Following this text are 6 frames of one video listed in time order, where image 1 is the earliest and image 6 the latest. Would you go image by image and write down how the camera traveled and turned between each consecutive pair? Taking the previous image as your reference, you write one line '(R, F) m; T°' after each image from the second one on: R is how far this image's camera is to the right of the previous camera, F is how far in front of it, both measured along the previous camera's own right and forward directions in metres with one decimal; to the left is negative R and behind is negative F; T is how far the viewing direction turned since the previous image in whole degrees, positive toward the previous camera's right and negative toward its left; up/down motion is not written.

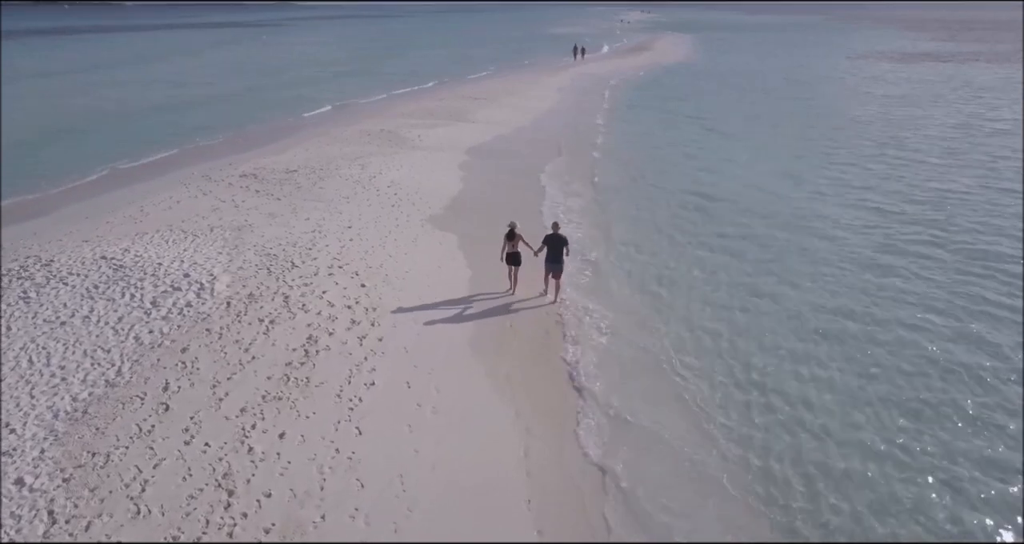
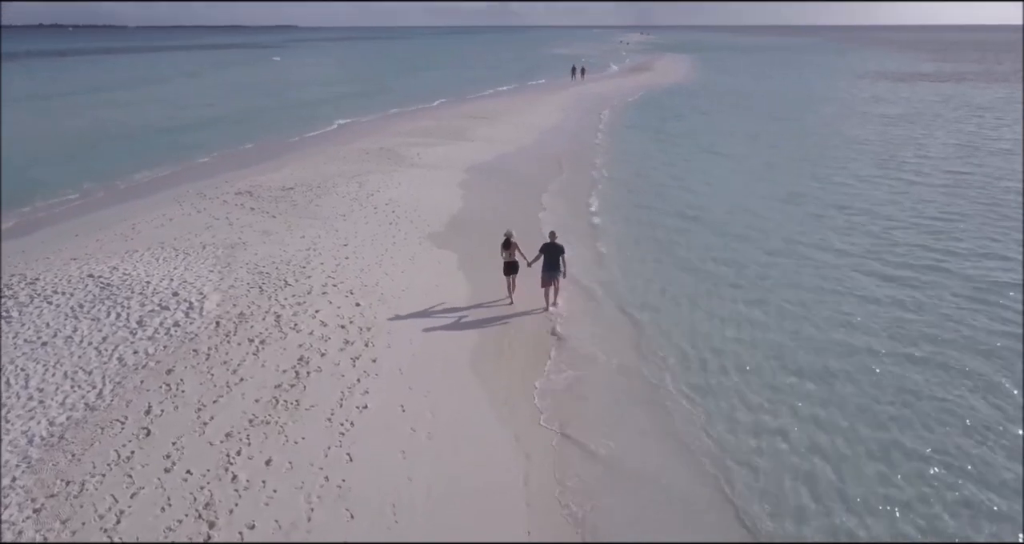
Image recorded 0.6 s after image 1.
(+0.7, +0.4) m; -3°
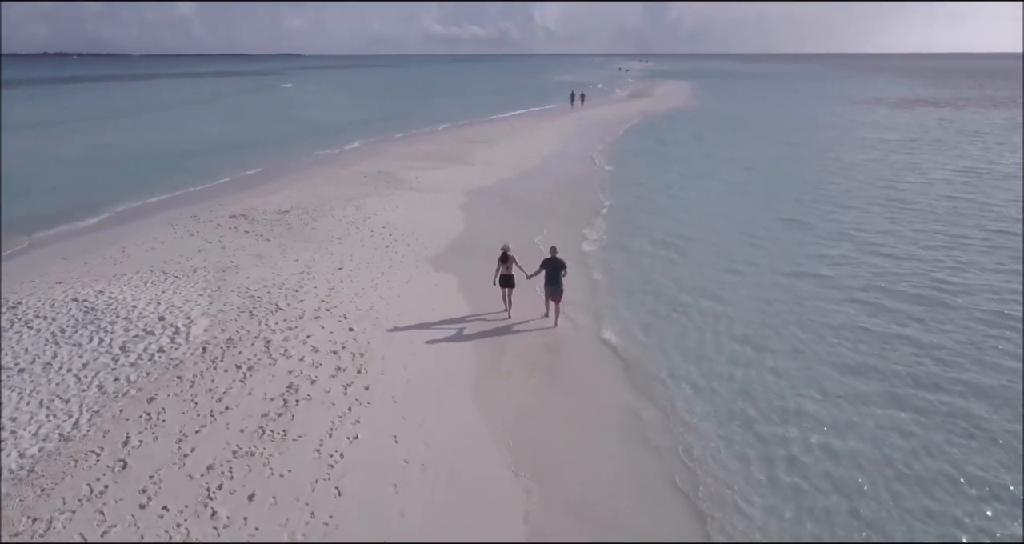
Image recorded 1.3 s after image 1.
(0.0, +0.3) m; 0°
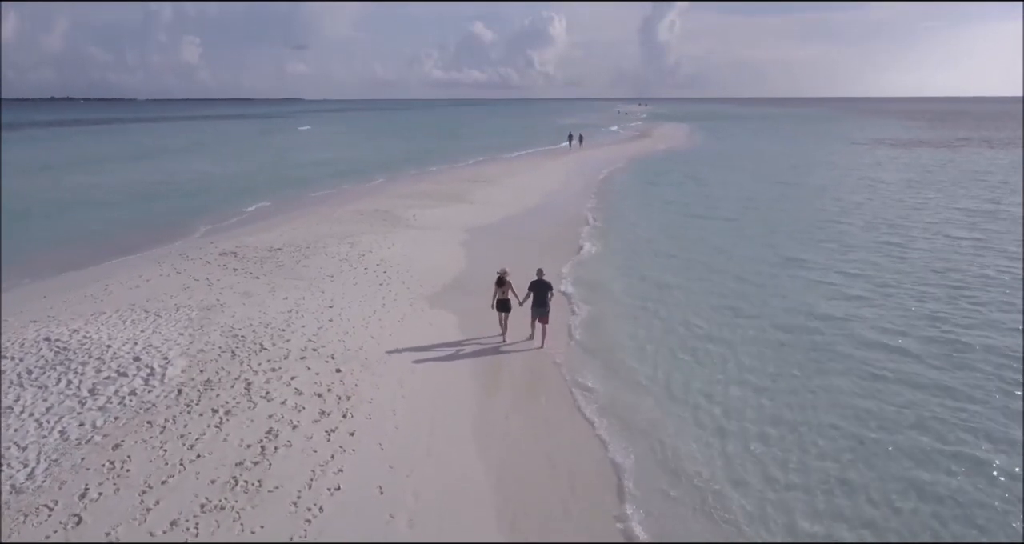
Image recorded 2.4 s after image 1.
(+0.1, +0.5) m; 0°
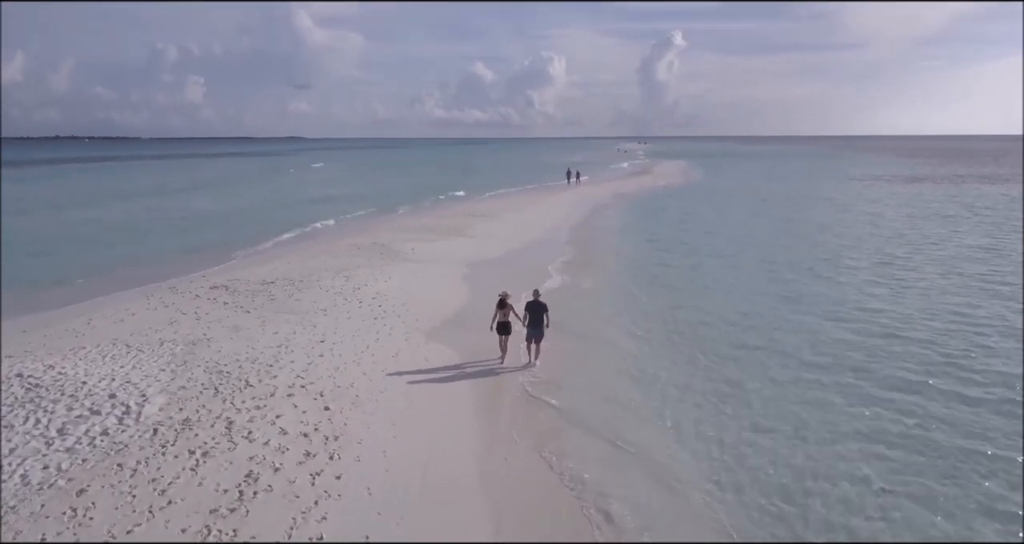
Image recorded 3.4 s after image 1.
(0.0, +0.5) m; 0°
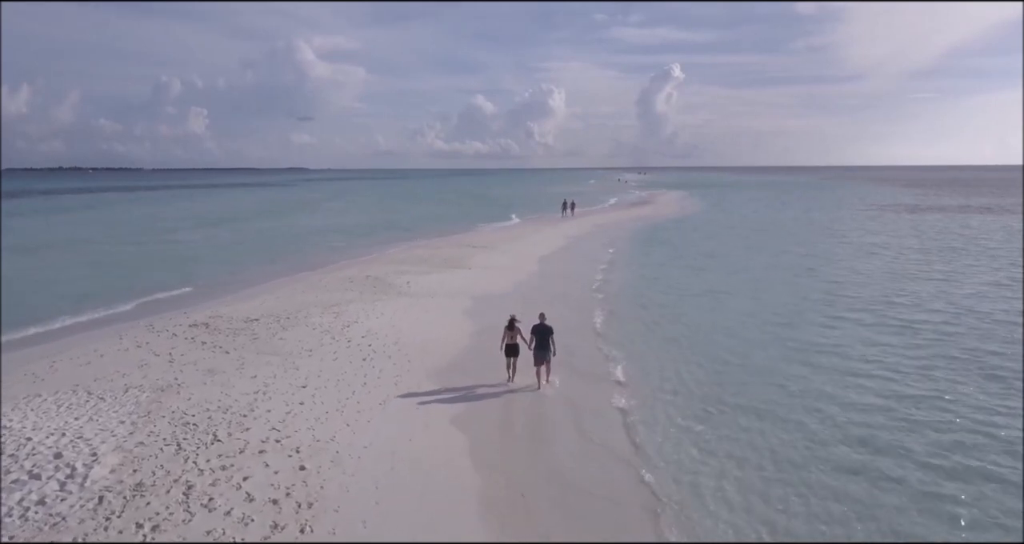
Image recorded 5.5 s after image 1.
(0.0, +1.0) m; 0°
